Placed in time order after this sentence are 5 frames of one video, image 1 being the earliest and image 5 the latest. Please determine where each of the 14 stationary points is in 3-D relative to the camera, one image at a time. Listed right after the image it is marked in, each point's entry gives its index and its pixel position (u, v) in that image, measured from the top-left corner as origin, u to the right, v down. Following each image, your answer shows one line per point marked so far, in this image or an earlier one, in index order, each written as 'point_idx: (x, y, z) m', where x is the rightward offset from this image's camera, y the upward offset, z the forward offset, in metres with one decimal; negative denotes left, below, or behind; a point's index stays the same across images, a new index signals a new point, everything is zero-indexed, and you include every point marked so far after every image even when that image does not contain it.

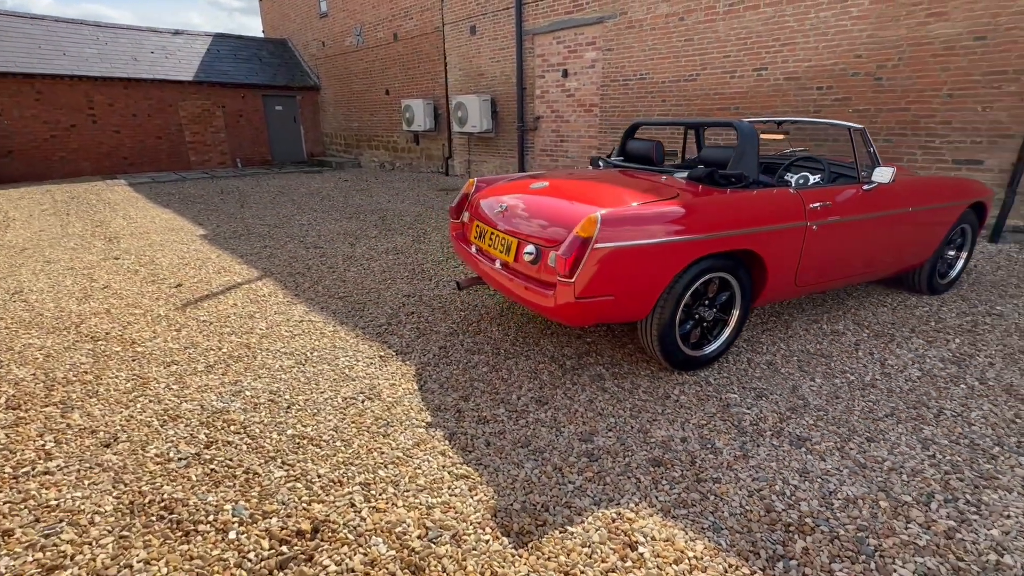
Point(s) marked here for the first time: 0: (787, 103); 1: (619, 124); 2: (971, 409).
0: (+3.7, +2.5, +6.4) m
1: (+1.9, +2.9, +8.3) m
2: (+2.3, -0.6, +2.3) m
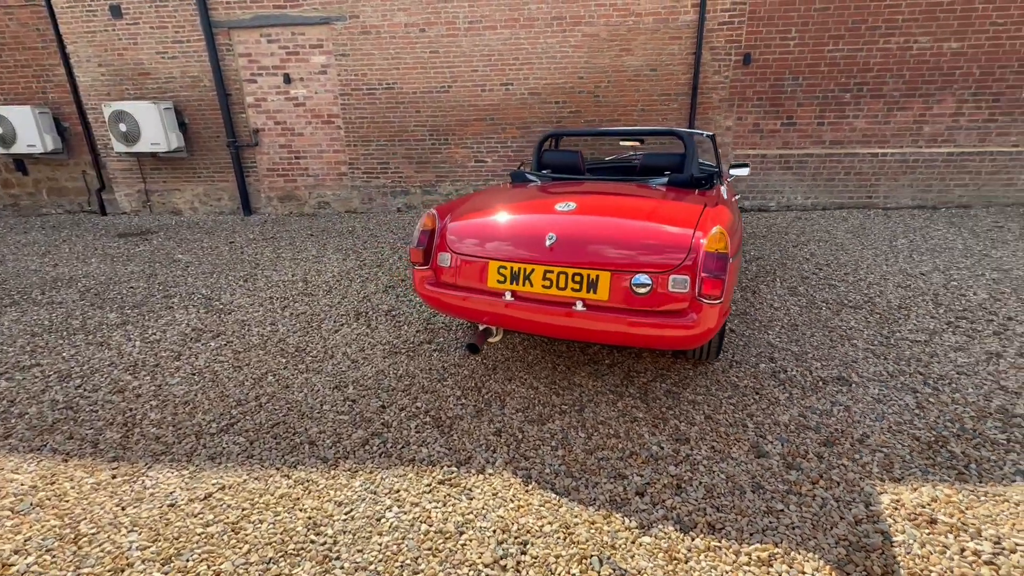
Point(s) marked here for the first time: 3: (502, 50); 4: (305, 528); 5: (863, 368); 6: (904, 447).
0: (+0.3, +2.7, +7.3) m
1: (-2.3, +2.5, +7.6) m
2: (+2.4, -0.2, +3.4) m
3: (-0.2, +3.6, +7.1) m
4: (-0.8, -0.9, +1.8) m
5: (+2.1, -0.5, +2.8) m
6: (+1.8, -0.7, +2.1) m
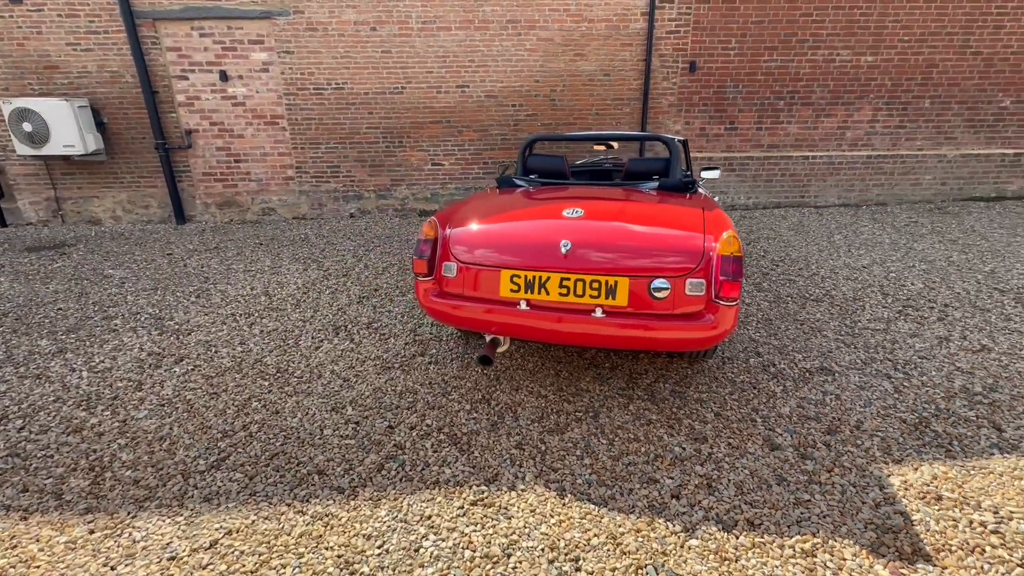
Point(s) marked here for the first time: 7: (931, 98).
0: (-0.3, +2.7, +7.3) m
1: (-3.0, +2.3, +7.3) m
2: (+2.4, -0.2, +3.7) m
3: (-0.8, +3.5, +7.0) m
4: (-0.6, -1.0, +1.6) m
5: (+2.1, -0.4, +3.0) m
6: (+1.9, -0.7, +2.3) m
7: (+6.7, +3.0, +7.4) m
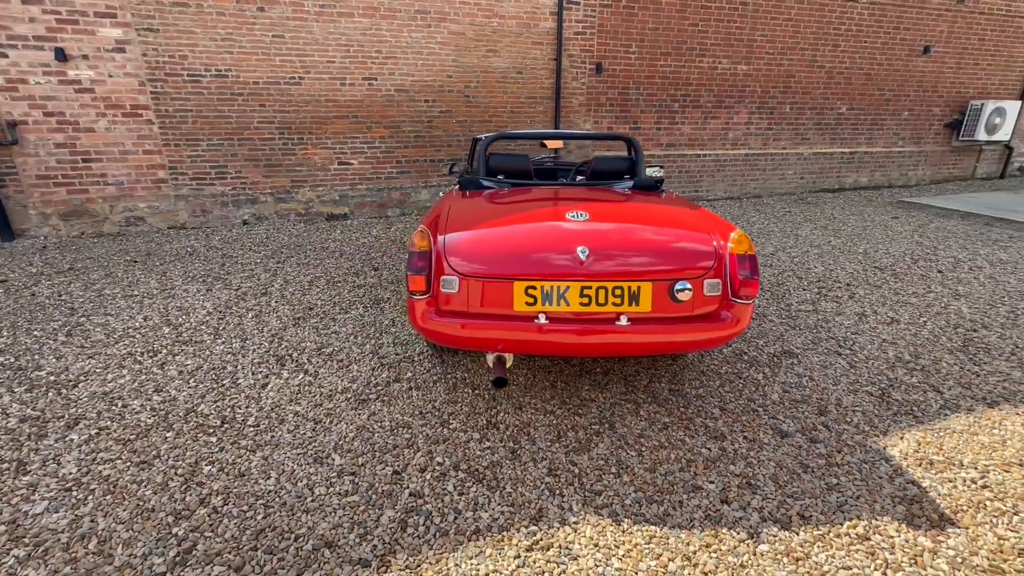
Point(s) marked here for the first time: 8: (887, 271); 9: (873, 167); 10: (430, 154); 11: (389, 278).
0: (-1.6, +2.6, +6.8) m
1: (-4.2, +2.1, +6.2) m
2: (+2.0, -0.1, +4.0) m
3: (-2.1, +3.4, +6.4) m
4: (-0.3, -1.1, +1.3) m
5: (+1.9, -0.4, +3.2) m
6: (+1.9, -0.6, +2.5) m
7: (+5.1, +3.4, +8.6) m
8: (+3.8, +0.2, +4.7) m
9: (+7.4, +2.5, +9.5) m
10: (-1.3, +2.0, +7.1) m
11: (-1.2, +0.1, +4.5) m
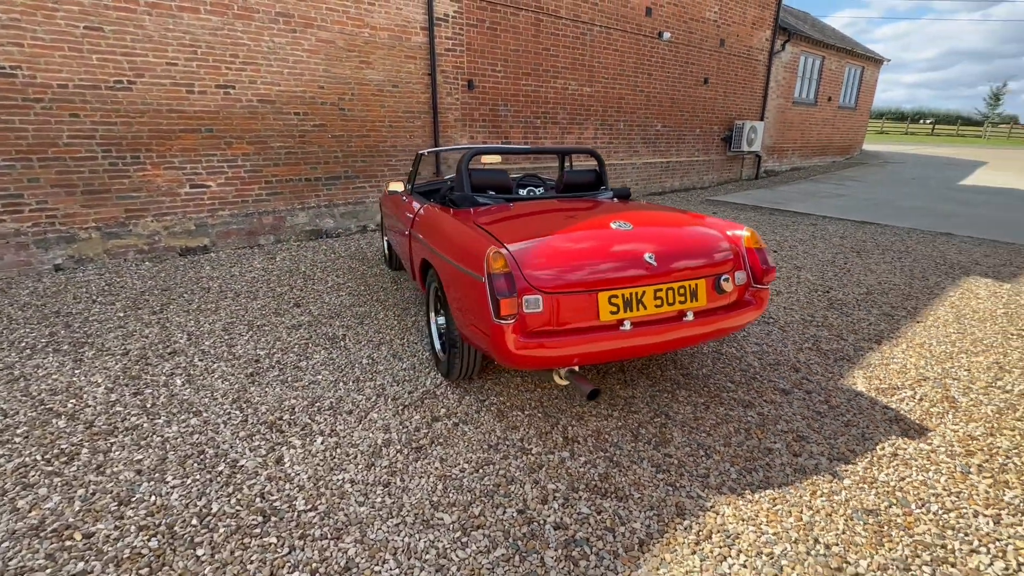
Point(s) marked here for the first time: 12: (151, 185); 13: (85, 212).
0: (-3.1, +2.1, +6.0) m
1: (-5.2, +1.3, +4.5) m
2: (+1.6, 0.0, +4.6) m
3: (-3.5, +2.9, +5.4) m
4: (+0.5, -1.1, +1.3) m
5: (+1.8, -0.2, +3.9) m
6: (+2.1, -0.5, +3.2) m
7: (+2.4, +3.6, +10.1) m
8: (+2.9, +0.4, +5.9) m
9: (+4.3, +2.9, +11.7) m
10: (-2.8, +1.6, +6.4) m
11: (-1.6, -0.2, +3.9) m
12: (-4.2, +1.2, +5.4) m
13: (-4.6, +0.8, +5.1) m
